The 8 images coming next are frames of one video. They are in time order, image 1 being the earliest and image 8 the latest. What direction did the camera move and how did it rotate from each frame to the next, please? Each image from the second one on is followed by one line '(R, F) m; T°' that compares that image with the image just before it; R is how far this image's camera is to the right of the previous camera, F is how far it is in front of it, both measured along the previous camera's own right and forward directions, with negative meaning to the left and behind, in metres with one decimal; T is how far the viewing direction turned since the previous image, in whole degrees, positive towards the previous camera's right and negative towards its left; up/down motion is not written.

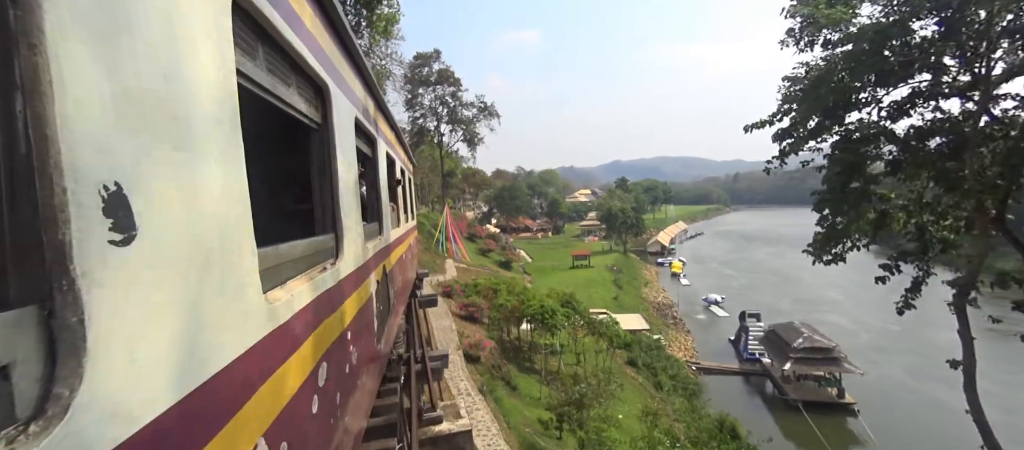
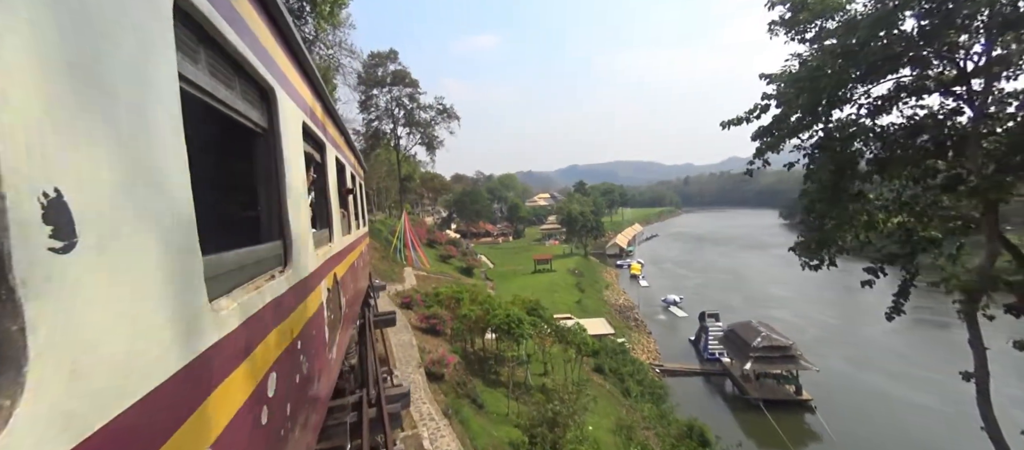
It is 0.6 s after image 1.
(-0.1, +0.7) m; +5°
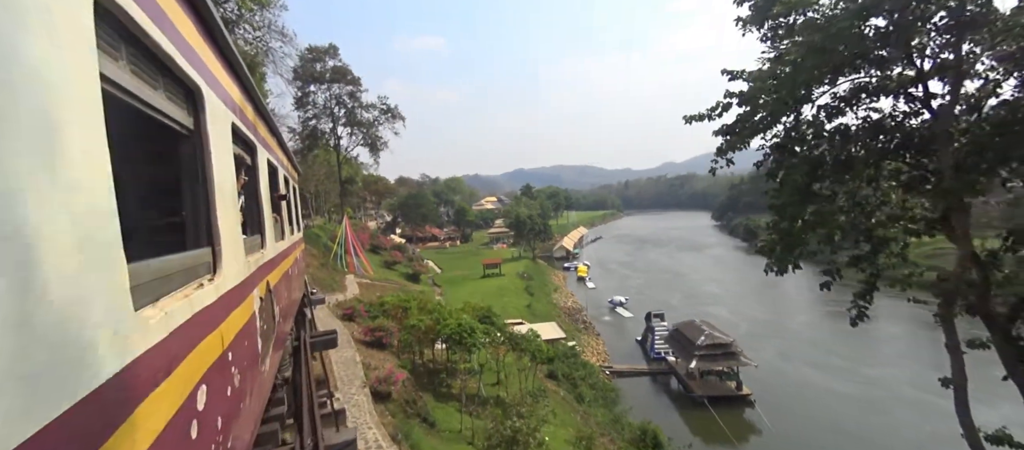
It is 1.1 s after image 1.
(-0.1, +0.6) m; +6°
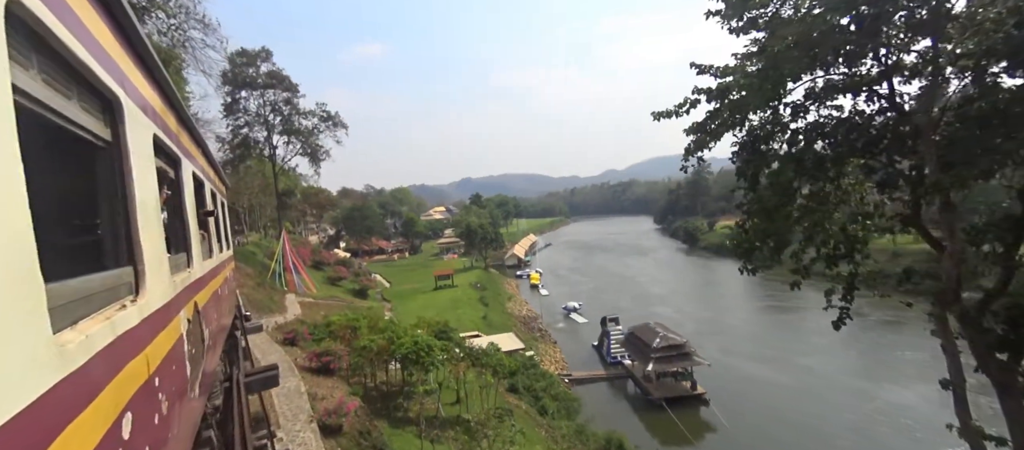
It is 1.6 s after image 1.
(-0.2, +0.6) m; +6°
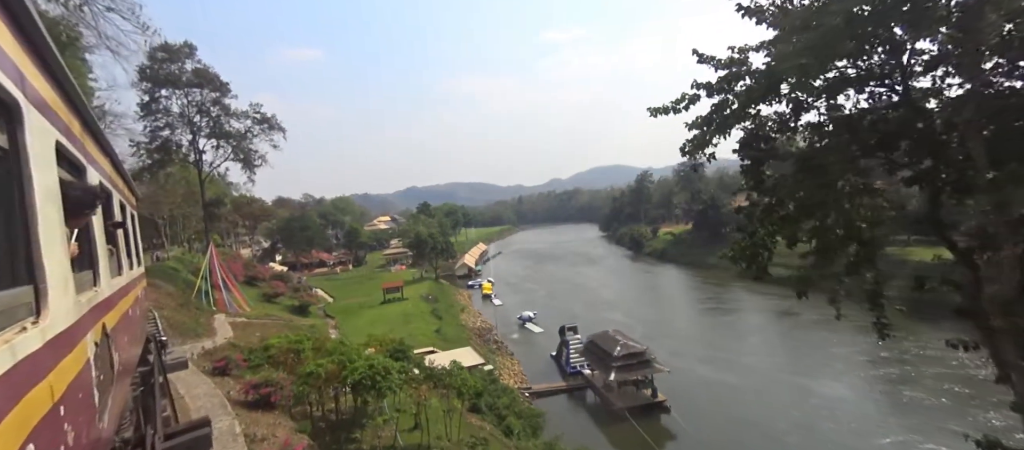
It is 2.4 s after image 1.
(-0.4, +0.9) m; +6°
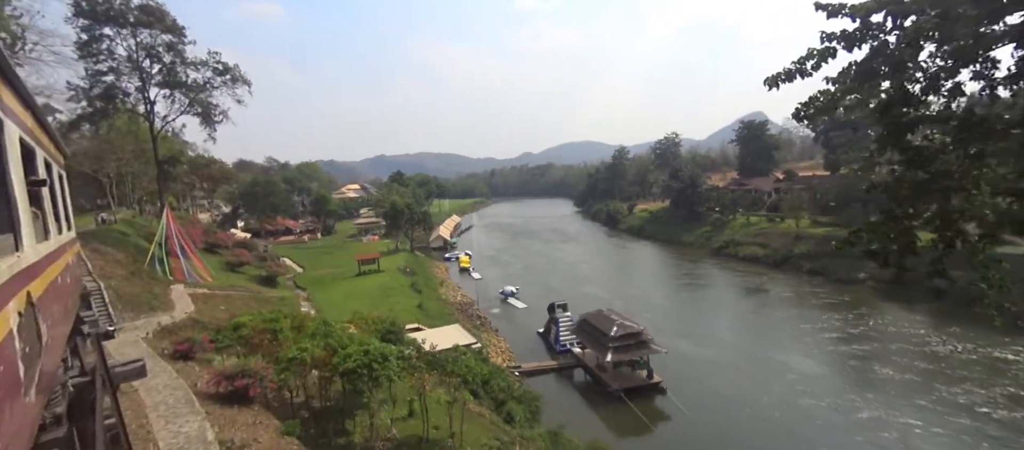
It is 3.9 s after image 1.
(-1.0, +1.4) m; +4°
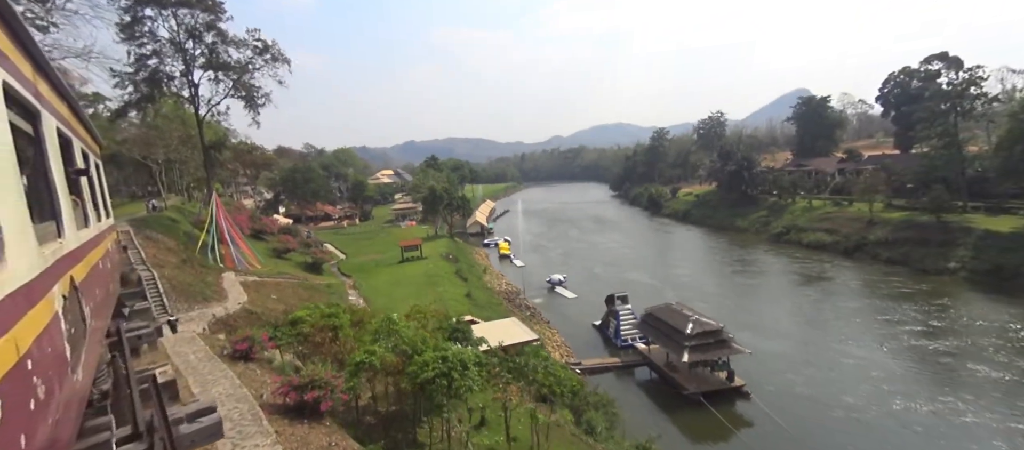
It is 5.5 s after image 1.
(-1.1, +1.2) m; -4°
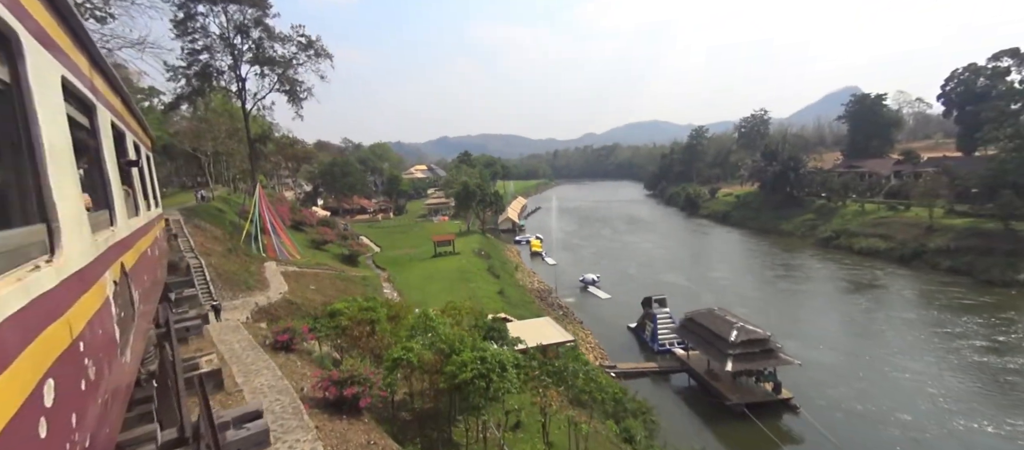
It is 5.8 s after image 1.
(-0.2, +0.3) m; -4°
